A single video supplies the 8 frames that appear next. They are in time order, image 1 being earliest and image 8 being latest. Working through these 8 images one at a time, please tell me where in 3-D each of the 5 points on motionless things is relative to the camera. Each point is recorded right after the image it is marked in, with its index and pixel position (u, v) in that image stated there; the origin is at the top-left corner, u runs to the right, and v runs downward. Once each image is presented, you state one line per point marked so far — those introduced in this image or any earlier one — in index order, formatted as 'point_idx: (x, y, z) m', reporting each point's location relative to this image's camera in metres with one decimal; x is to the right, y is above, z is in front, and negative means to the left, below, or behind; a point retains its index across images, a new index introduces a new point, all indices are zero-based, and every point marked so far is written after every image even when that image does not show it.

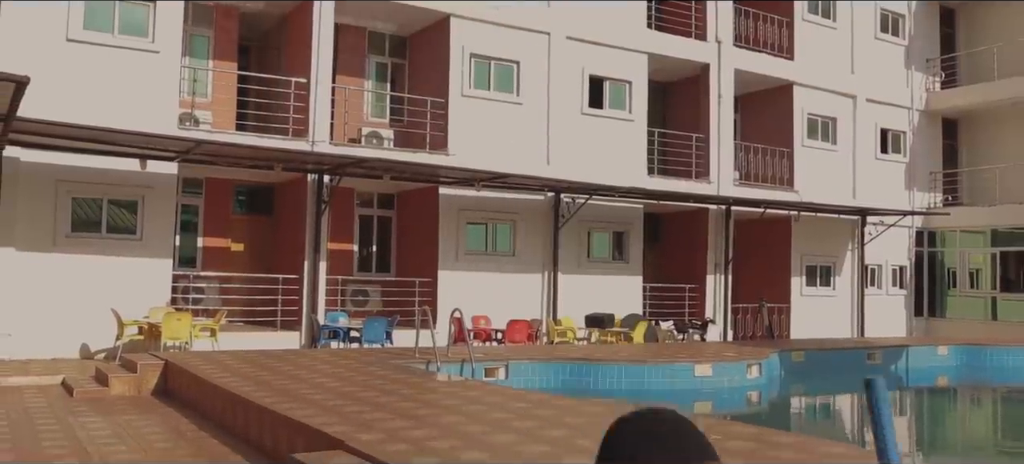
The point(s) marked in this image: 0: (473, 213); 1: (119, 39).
0: (-0.7, +0.3, +15.7) m
1: (-5.8, +2.8, +12.9) m
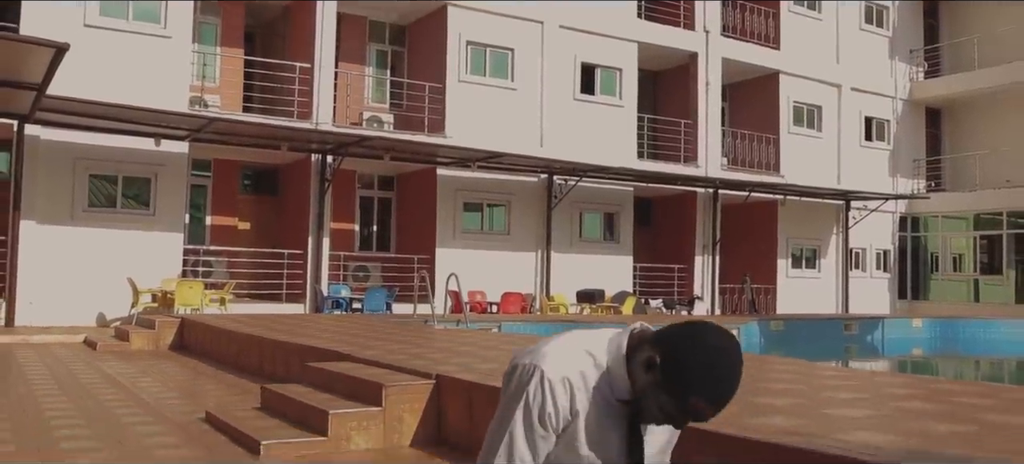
0: (-0.8, +0.7, +16.4) m
1: (-5.9, +3.2, +13.6) m
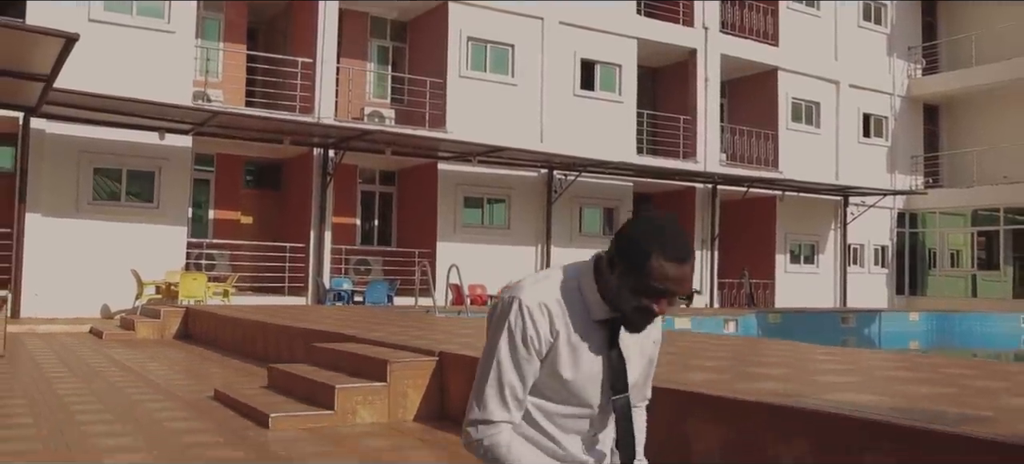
0: (-0.8, +0.8, +16.5) m
1: (-5.9, +3.3, +13.7) m
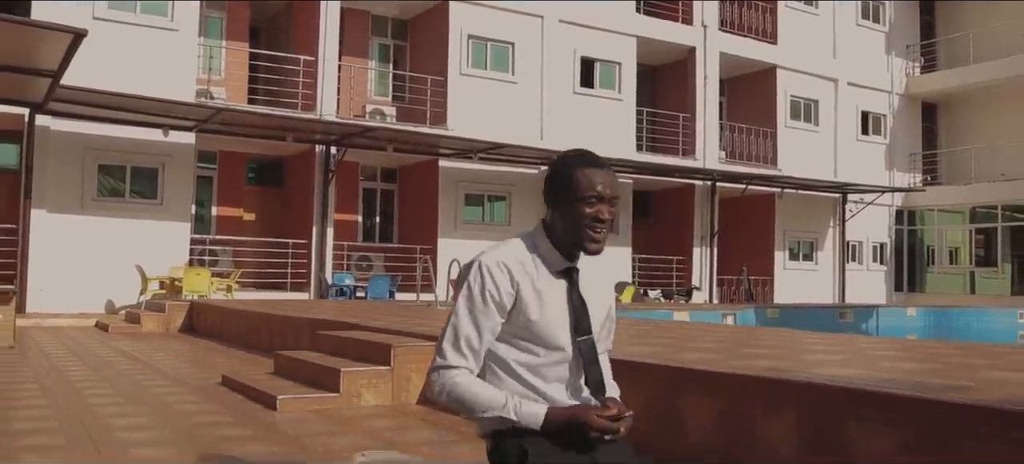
0: (-0.8, +0.9, +16.7) m
1: (-5.9, +3.4, +13.9) m
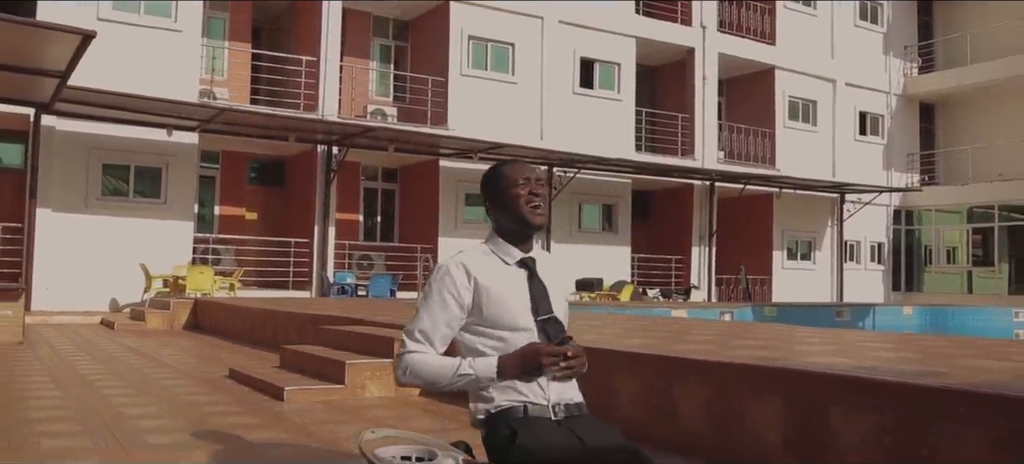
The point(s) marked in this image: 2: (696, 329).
0: (-0.8, +0.9, +16.8) m
1: (-5.9, +3.4, +14.0) m
2: (+1.3, -0.7, +6.1) m
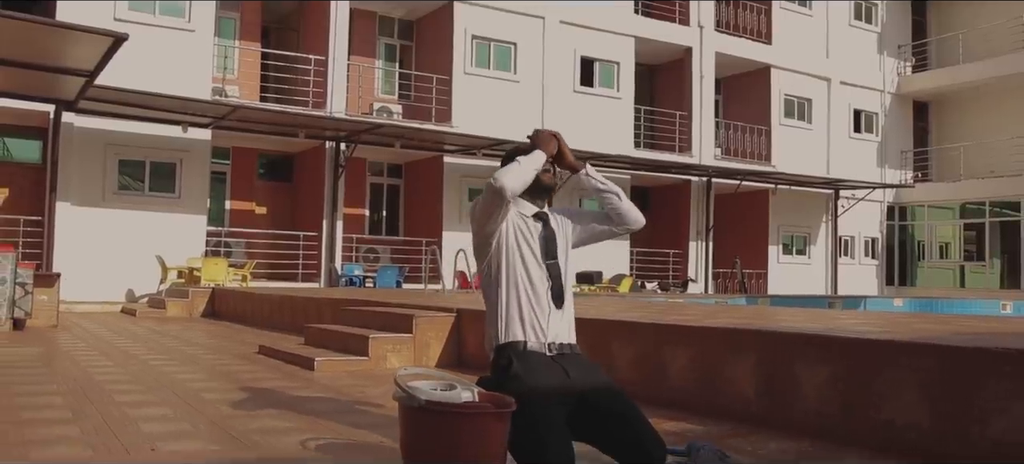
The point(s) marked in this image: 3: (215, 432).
0: (-0.7, +1.0, +17.3) m
1: (-5.8, +3.5, +14.5) m
2: (+1.3, -0.6, +6.6) m
3: (-1.1, -0.8, +3.3) m
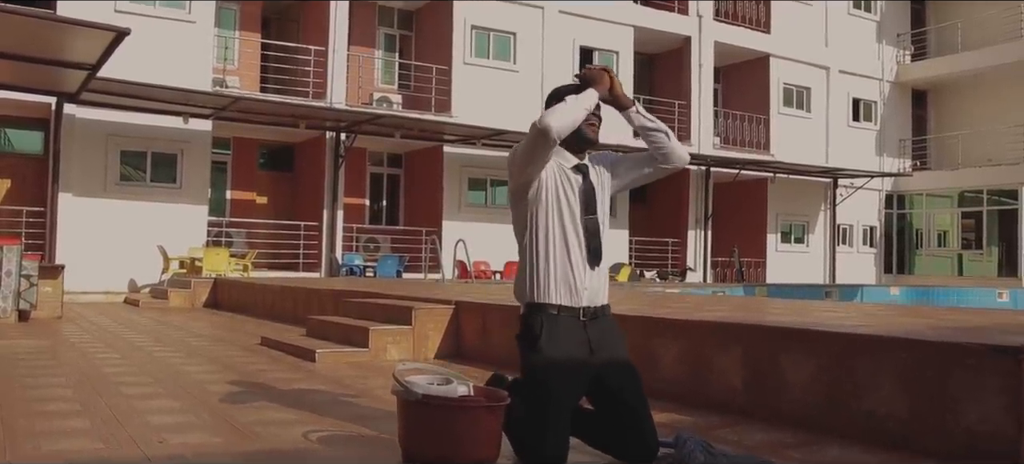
0: (-0.7, +1.2, +17.4) m
1: (-5.8, +3.7, +14.6) m
2: (+1.3, -0.5, +6.7) m
3: (-1.1, -0.7, +3.4) m
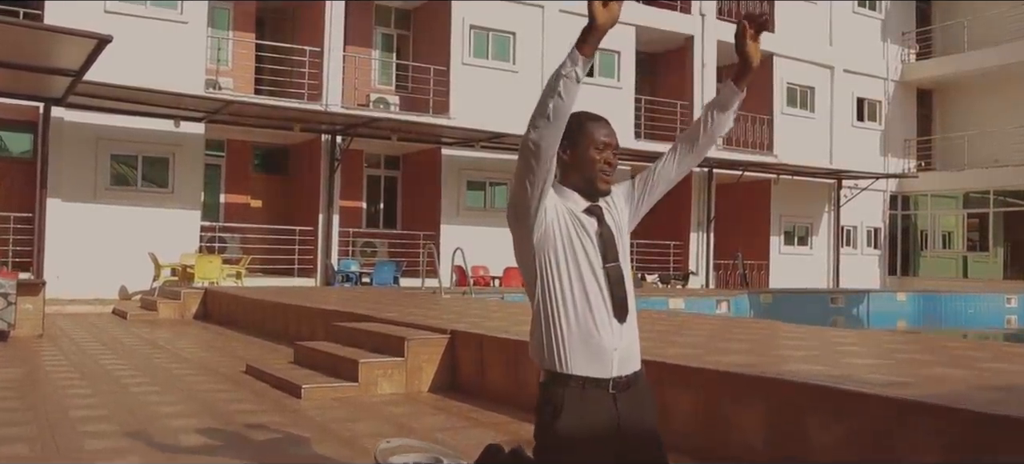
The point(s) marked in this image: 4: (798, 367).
0: (-0.8, +1.2, +17.0) m
1: (-5.8, +3.6, +14.2) m
2: (+1.3, -0.7, +6.4) m
3: (-1.1, -0.9, +3.1) m
4: (+1.4, -0.6, +4.3) m
